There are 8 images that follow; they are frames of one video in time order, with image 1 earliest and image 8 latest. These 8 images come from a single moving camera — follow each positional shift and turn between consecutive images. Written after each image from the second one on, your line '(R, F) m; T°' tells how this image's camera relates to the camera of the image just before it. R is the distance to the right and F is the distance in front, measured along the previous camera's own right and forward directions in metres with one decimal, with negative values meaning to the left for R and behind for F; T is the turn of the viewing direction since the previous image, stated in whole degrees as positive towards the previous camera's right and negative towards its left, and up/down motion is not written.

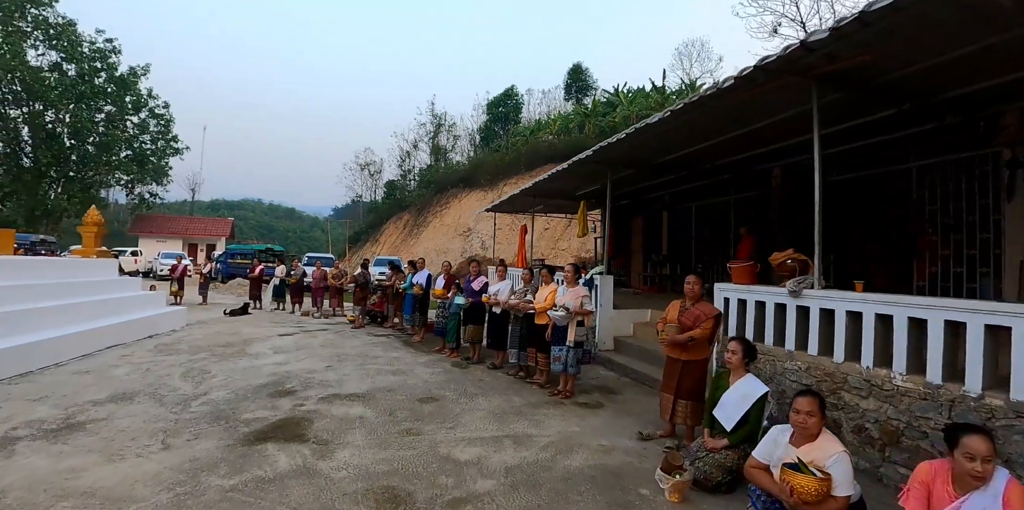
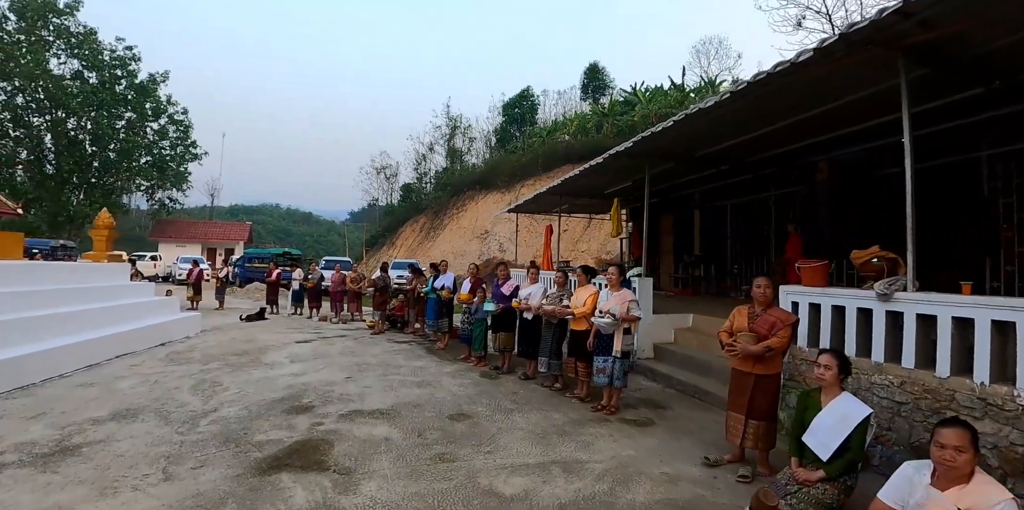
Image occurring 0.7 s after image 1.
(-0.2, +0.5) m; -2°
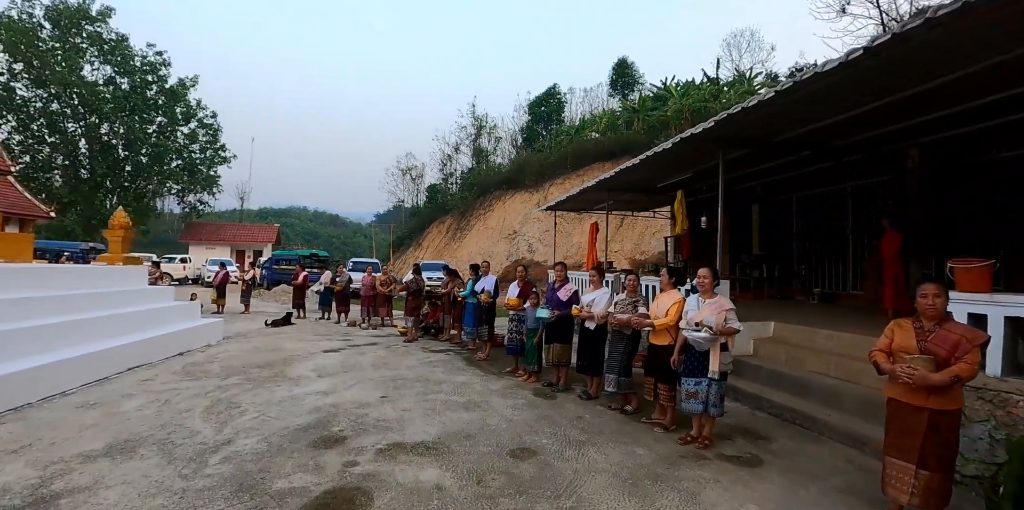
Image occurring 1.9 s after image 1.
(-0.4, +0.8) m; -3°
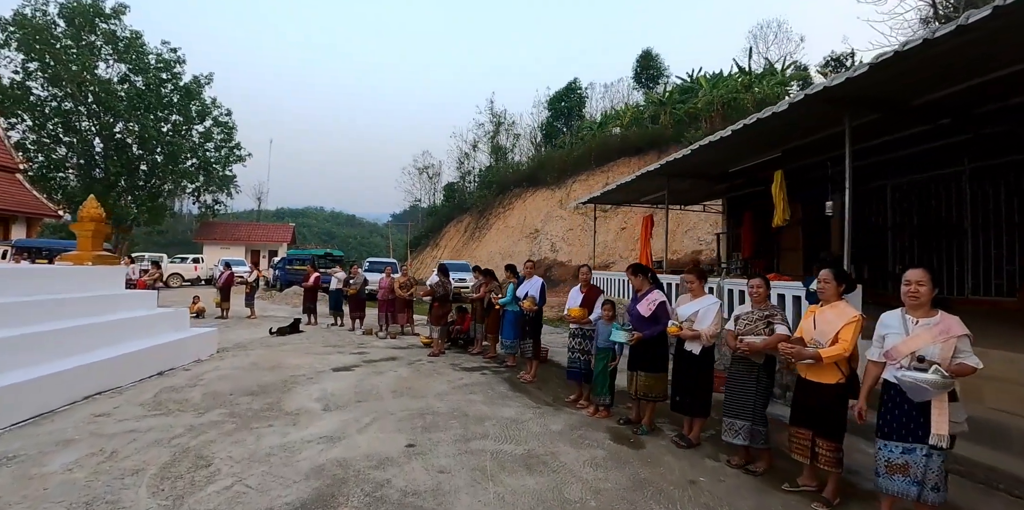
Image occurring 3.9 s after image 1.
(-0.4, +1.3) m; -2°
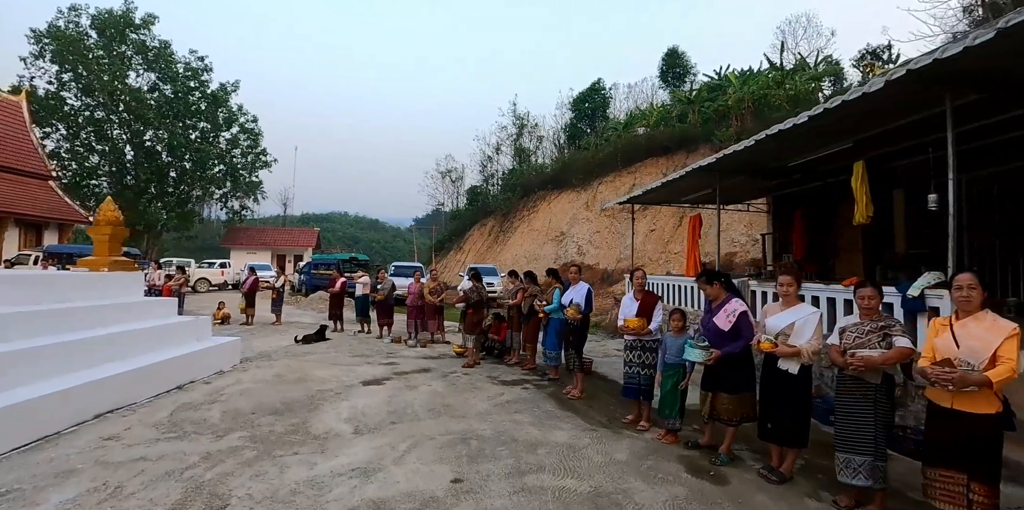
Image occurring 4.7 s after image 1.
(-0.3, +0.5) m; -2°
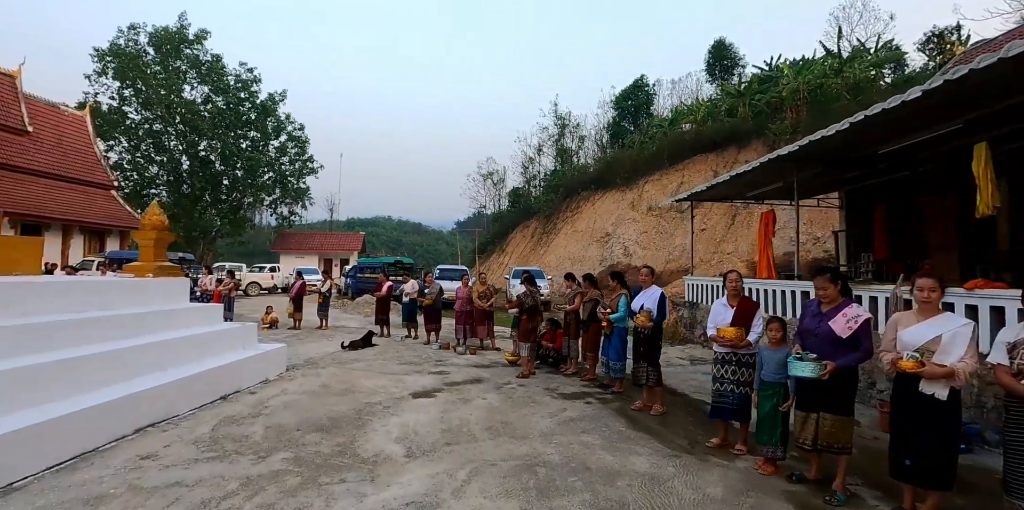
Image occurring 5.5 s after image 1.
(-0.2, +0.5) m; -5°
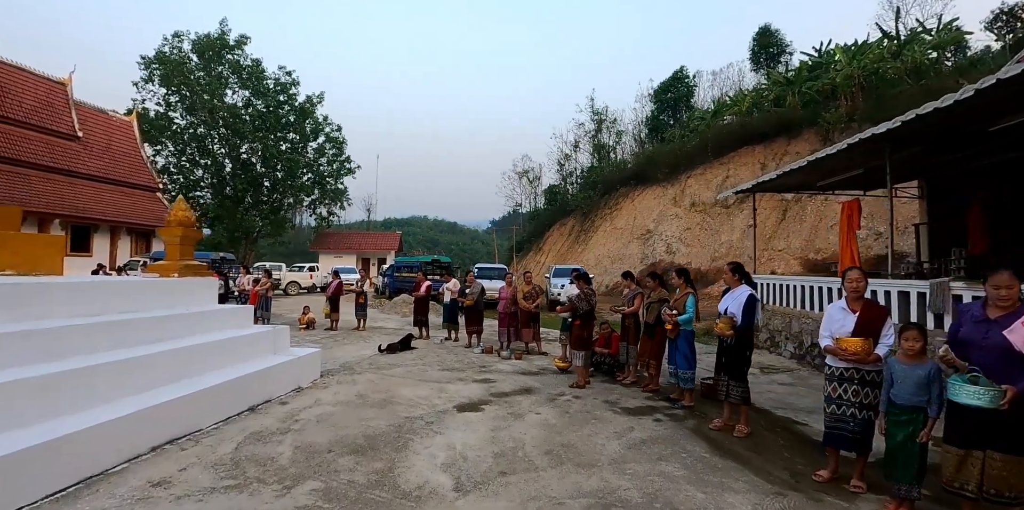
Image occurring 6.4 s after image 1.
(-0.2, +0.6) m; -4°
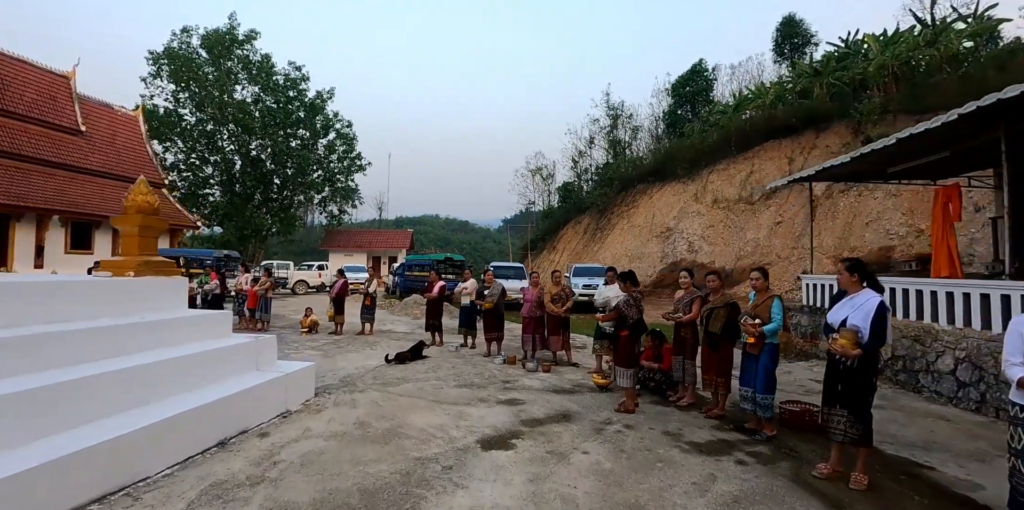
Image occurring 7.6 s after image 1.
(-0.2, +0.9) m; -1°
